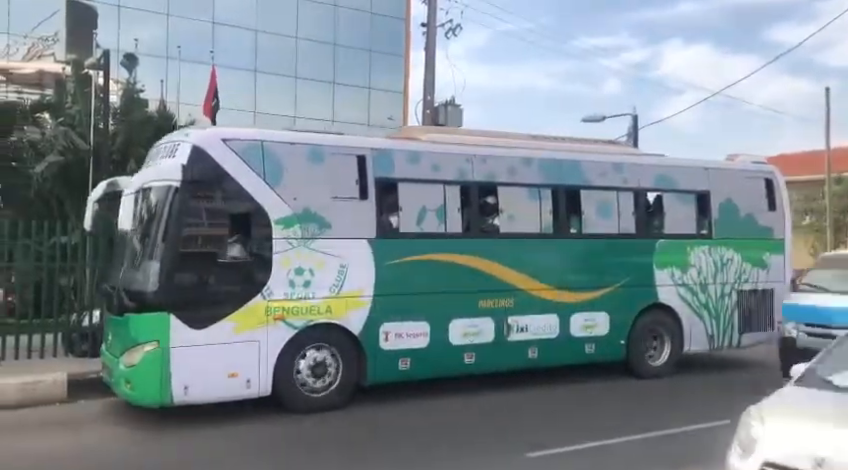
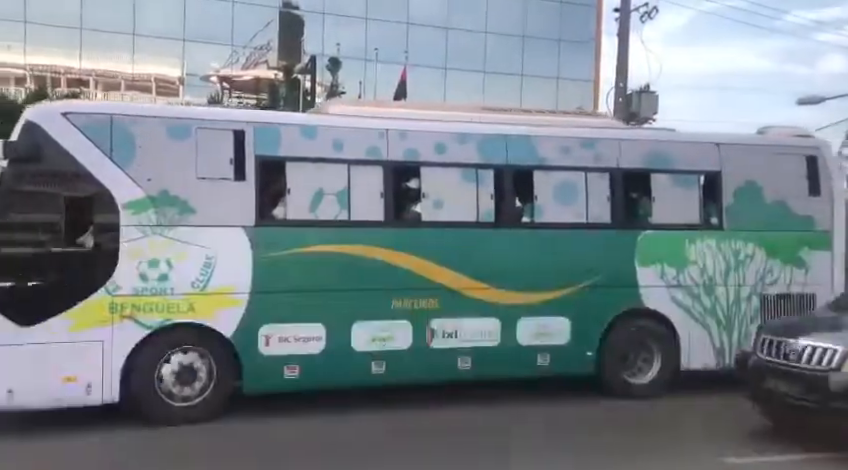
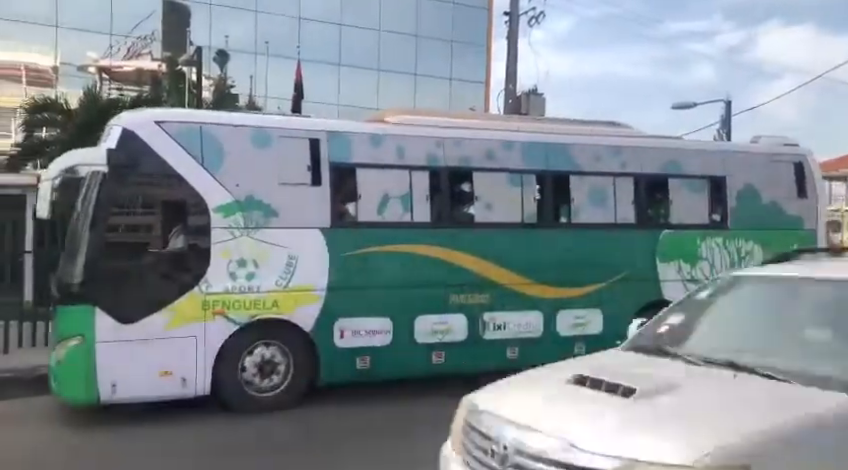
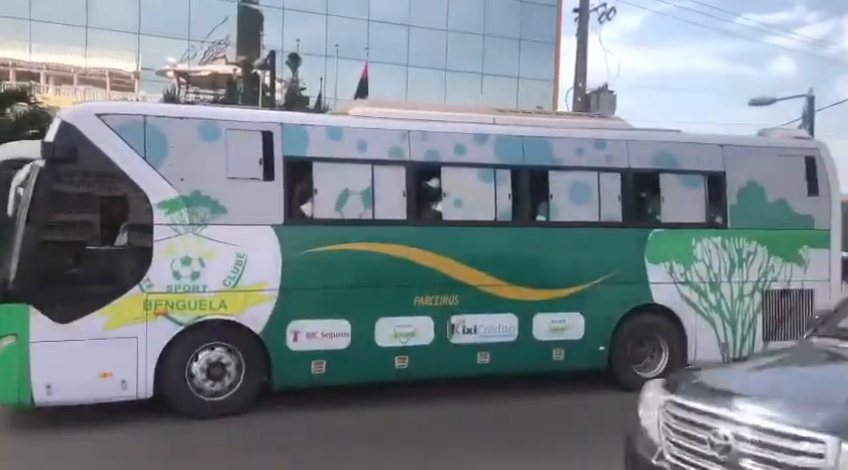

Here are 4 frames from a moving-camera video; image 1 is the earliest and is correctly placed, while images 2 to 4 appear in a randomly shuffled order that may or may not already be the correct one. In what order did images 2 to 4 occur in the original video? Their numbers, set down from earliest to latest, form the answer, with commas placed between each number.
3, 4, 2
